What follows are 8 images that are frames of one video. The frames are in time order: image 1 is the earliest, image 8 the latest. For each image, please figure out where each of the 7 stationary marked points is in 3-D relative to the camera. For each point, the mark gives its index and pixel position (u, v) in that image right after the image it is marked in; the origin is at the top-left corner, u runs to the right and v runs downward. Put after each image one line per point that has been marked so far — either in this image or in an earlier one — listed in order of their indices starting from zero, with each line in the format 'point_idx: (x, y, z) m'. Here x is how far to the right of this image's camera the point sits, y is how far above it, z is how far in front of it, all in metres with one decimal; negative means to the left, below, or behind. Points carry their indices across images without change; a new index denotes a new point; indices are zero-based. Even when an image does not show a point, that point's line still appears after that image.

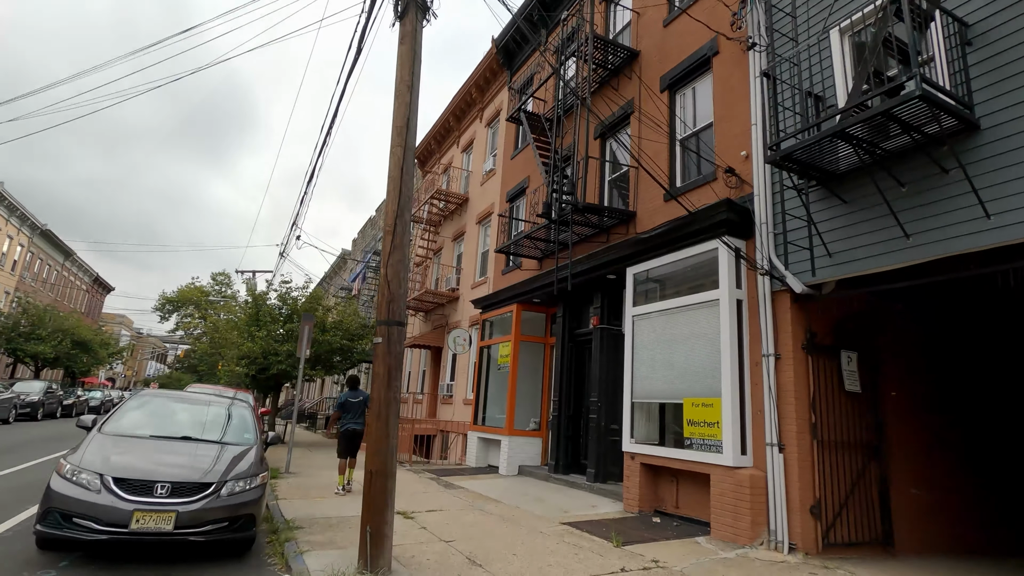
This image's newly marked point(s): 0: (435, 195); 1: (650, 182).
0: (-2.3, +2.9, +16.6) m
1: (+2.3, +1.8, +9.1) m
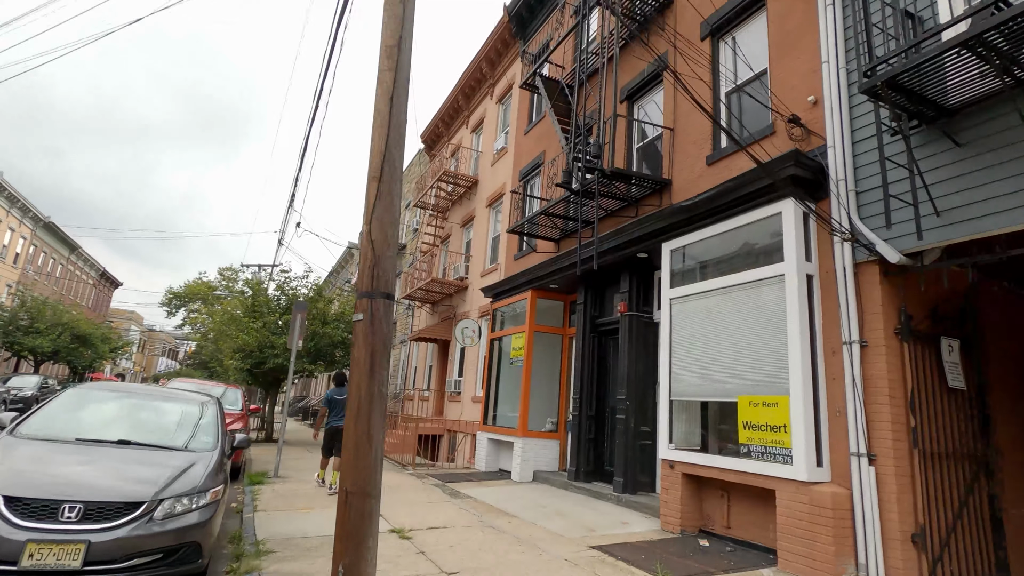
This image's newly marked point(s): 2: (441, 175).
0: (-2.0, +3.2, +15.4) m
1: (+2.6, +2.1, +7.8) m
2: (-2.0, +3.3, +15.5) m
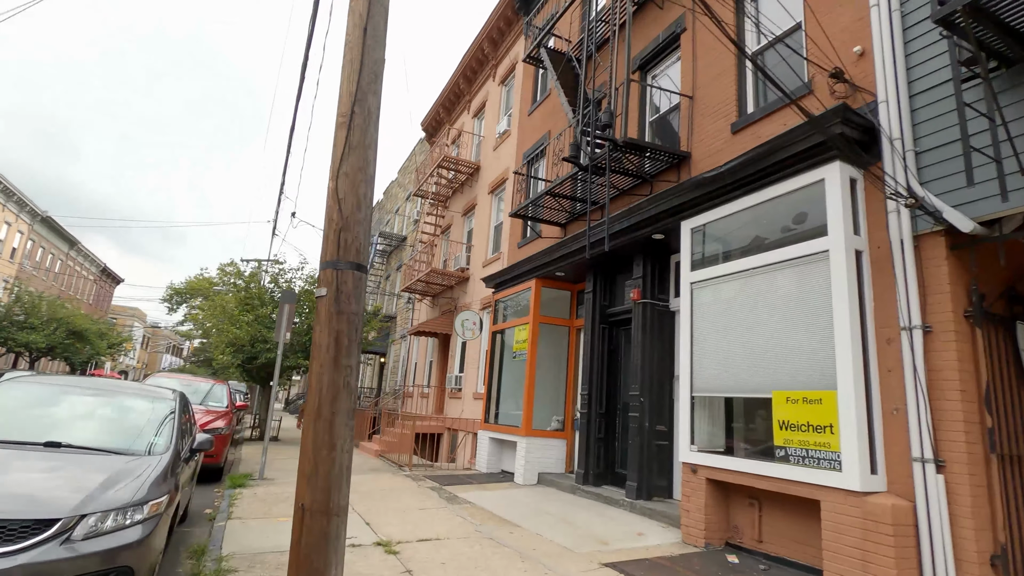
0: (-1.9, +3.5, +14.7) m
1: (+2.6, +2.3, +7.0) m
2: (-1.9, +3.5, +14.8) m
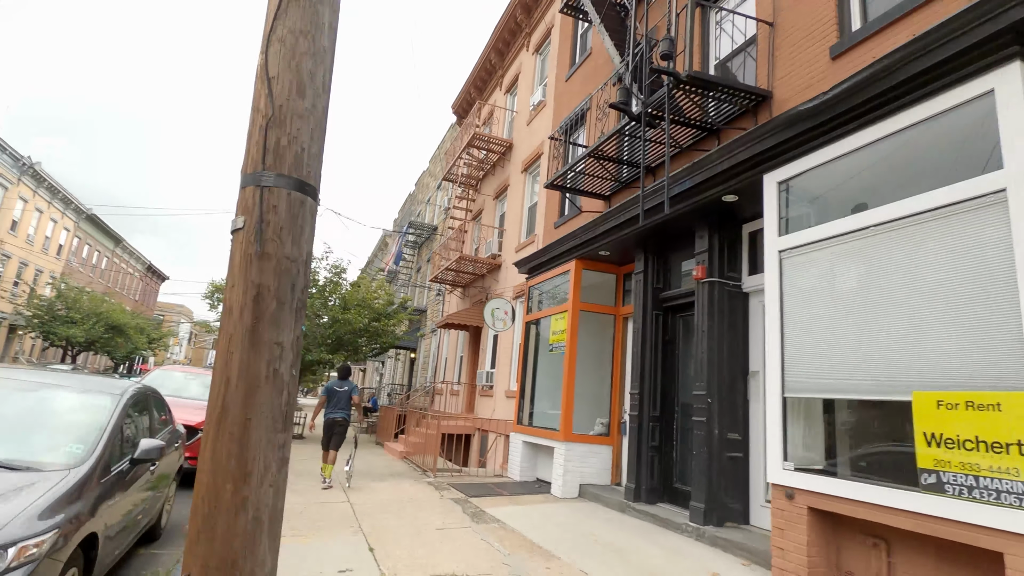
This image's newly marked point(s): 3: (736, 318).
0: (-1.0, +3.8, +13.5) m
1: (+3.0, +2.6, +5.6) m
2: (-1.0, +3.8, +13.6) m
3: (+2.6, -0.3, +6.2) m
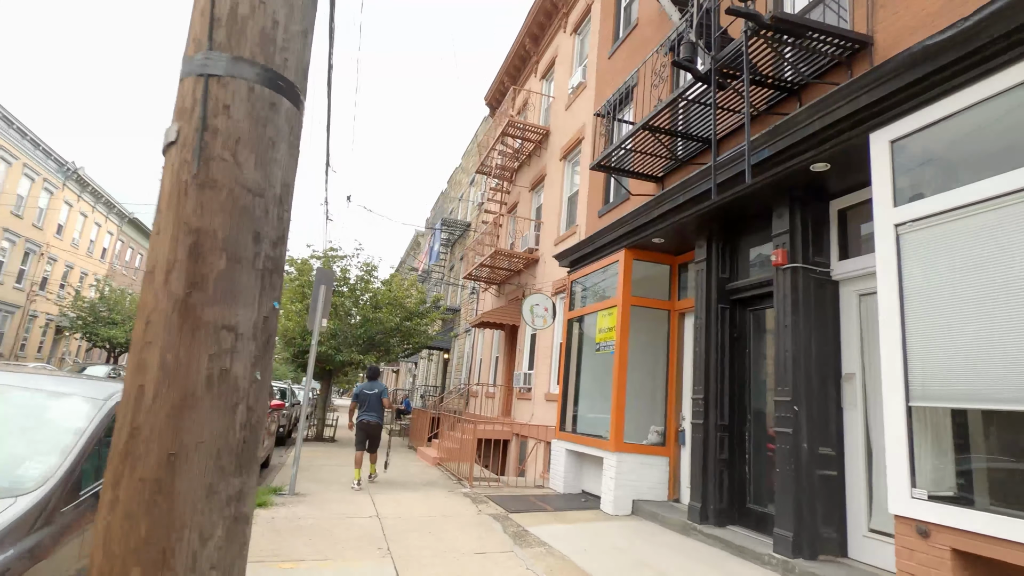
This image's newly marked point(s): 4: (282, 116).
0: (-0.1, +3.8, +12.8) m
1: (+3.4, +2.7, +4.6) m
2: (-0.1, +3.9, +12.9) m
3: (+3.1, -0.2, +5.3) m
4: (-0.6, +0.4, +1.3) m
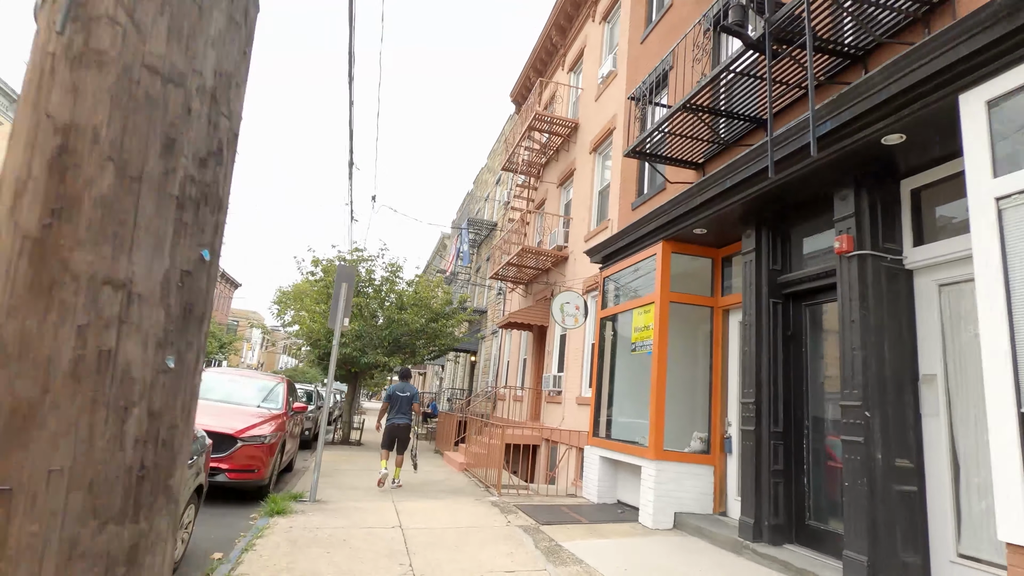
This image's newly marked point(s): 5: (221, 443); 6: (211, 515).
0: (+0.5, +3.9, +12.3) m
1: (+3.6, +2.8, +4.0) m
2: (+0.5, +3.9, +12.4) m
3: (+3.3, -0.1, +4.7) m
4: (-0.5, +0.5, +0.9) m
5: (-3.8, -2.0, +7.0) m
6: (-3.7, -2.8, +6.5) m
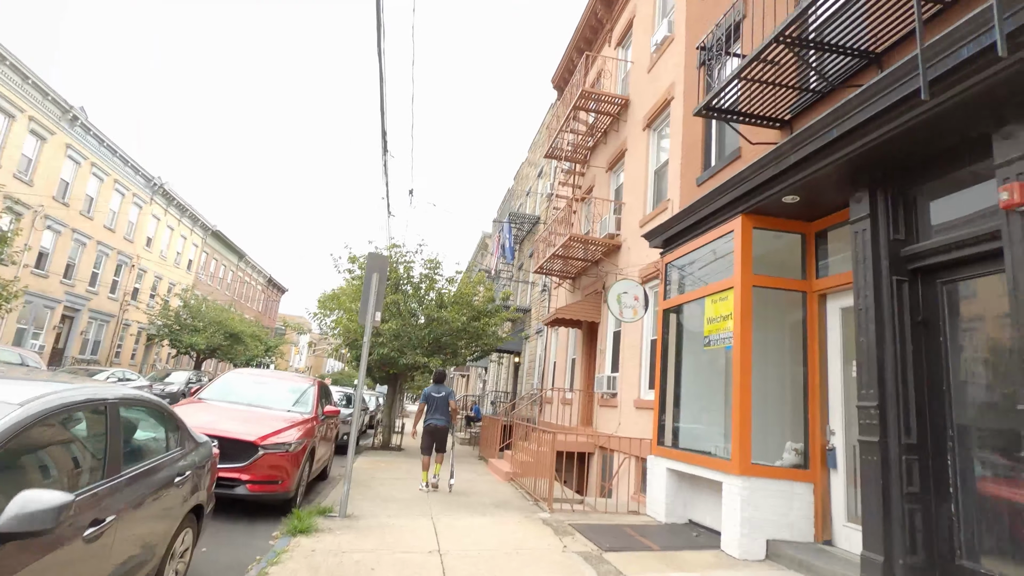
0: (+1.5, +4.0, +11.3) m
1: (+3.9, +3.1, +2.8) m
2: (+1.4, +4.1, +11.4) m
3: (+3.7, +0.1, +3.4) m
4: (-0.4, +0.7, -0.1) m
5: (-3.2, -1.9, +6.3) m
6: (-3.1, -2.6, +5.8) m
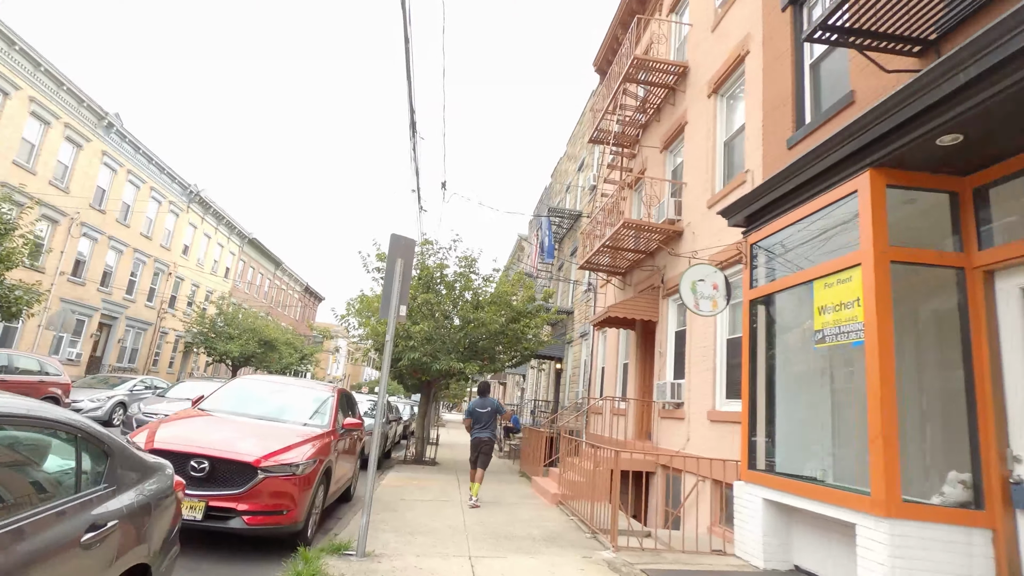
0: (+2.3, +4.1, +9.9) m
1: (+4.1, +3.3, +1.2) m
2: (+2.2, +4.2, +10.1) m
3: (+4.1, +0.4, +1.9) m
4: (-0.3, +1.0, -1.3) m
5: (-2.6, -1.8, +5.2) m
6: (-2.5, -2.5, +4.6) m
